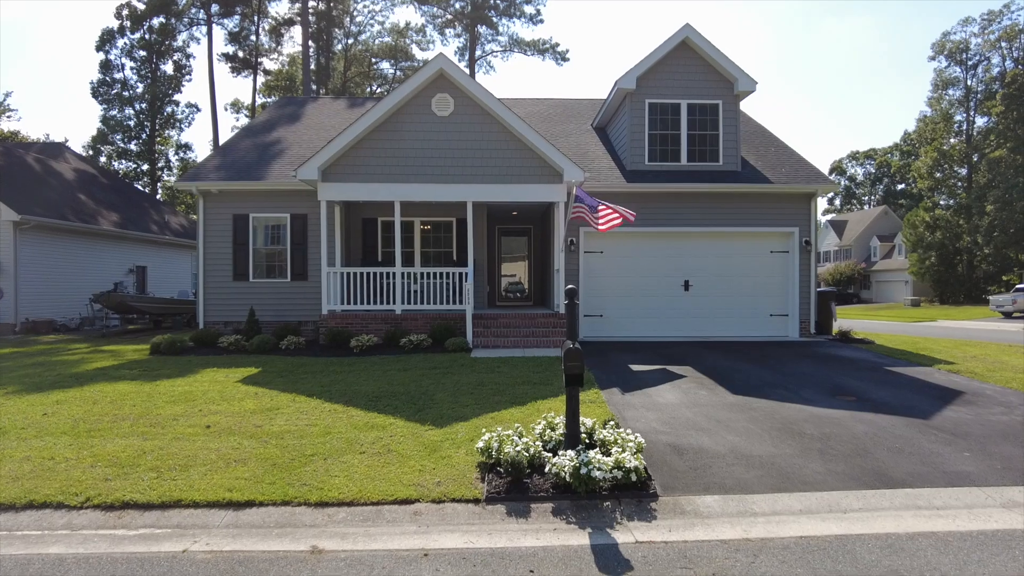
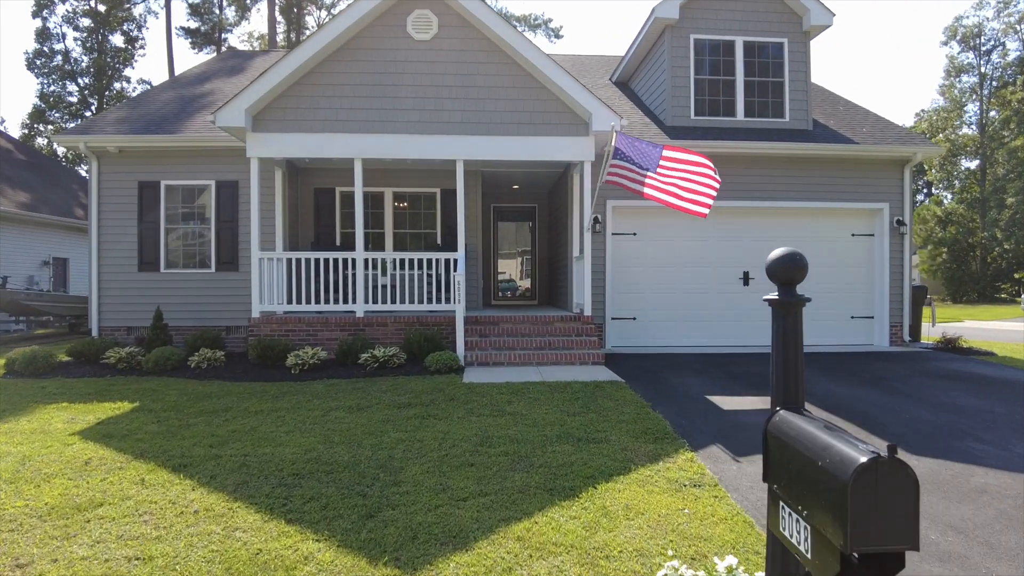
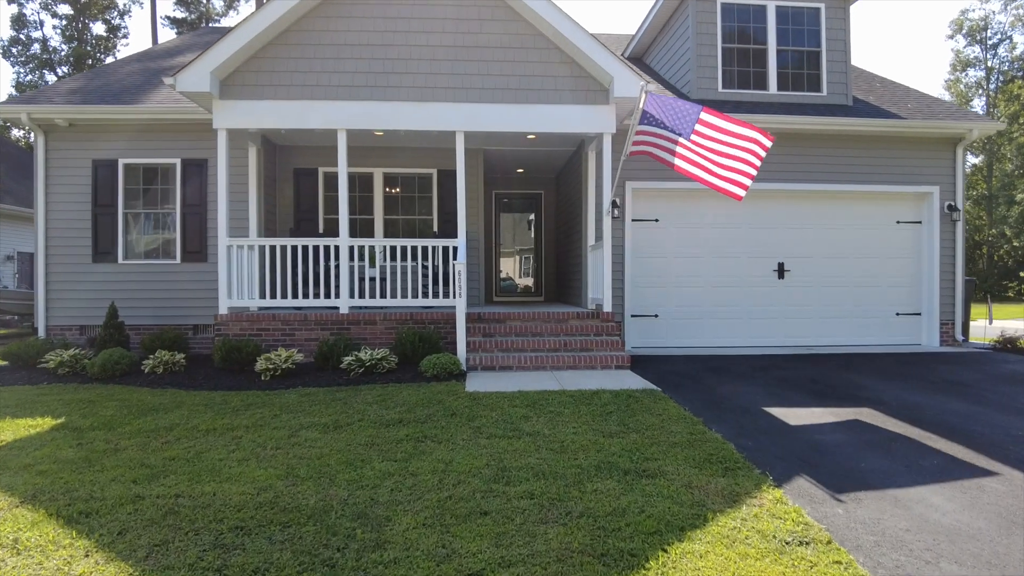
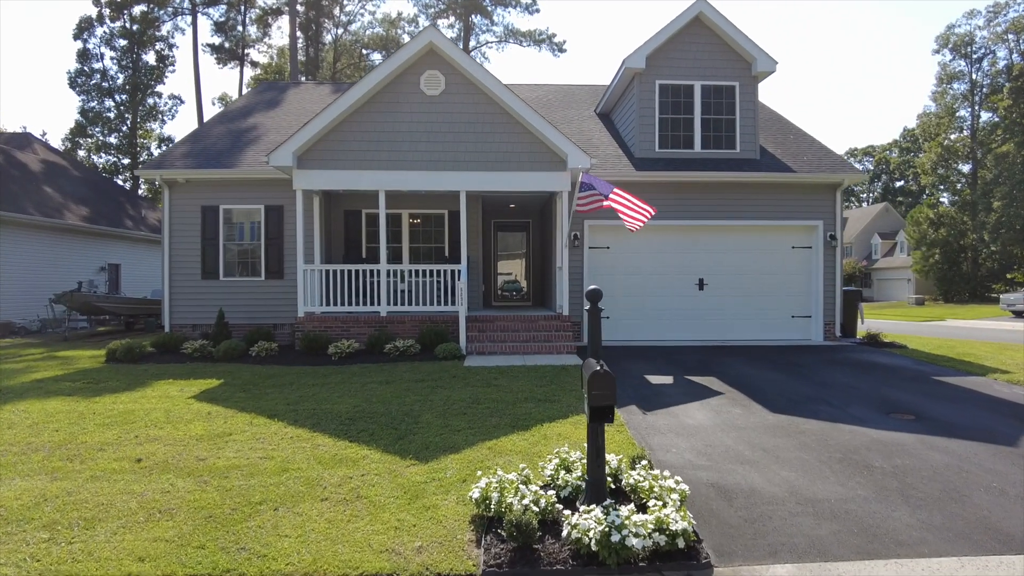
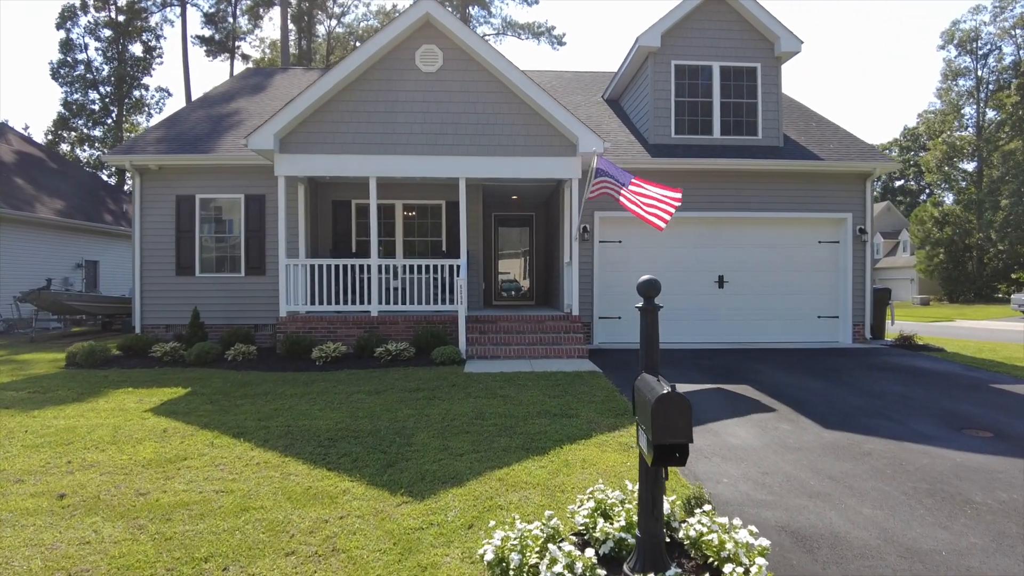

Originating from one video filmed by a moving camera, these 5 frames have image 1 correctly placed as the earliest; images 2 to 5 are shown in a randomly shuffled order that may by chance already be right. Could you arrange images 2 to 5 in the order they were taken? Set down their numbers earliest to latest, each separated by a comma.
4, 5, 2, 3
